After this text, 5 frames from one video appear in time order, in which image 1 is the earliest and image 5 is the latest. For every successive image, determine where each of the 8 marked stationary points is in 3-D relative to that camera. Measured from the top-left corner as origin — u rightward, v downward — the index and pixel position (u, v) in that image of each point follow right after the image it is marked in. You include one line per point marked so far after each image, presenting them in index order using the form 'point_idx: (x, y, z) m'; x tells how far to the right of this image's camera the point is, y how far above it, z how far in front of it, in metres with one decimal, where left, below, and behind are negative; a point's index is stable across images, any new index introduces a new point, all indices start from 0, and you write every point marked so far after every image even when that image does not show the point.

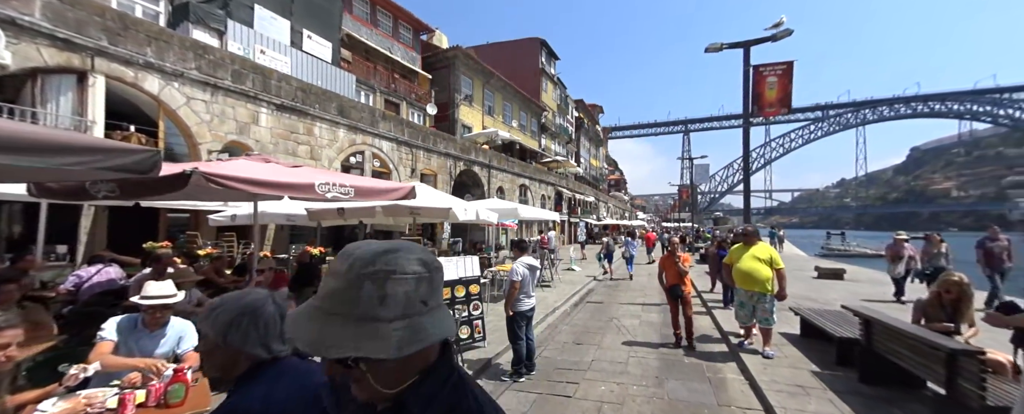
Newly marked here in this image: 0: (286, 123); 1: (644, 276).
0: (-7.4, +2.7, +13.0) m
1: (+5.2, -2.7, +15.8) m
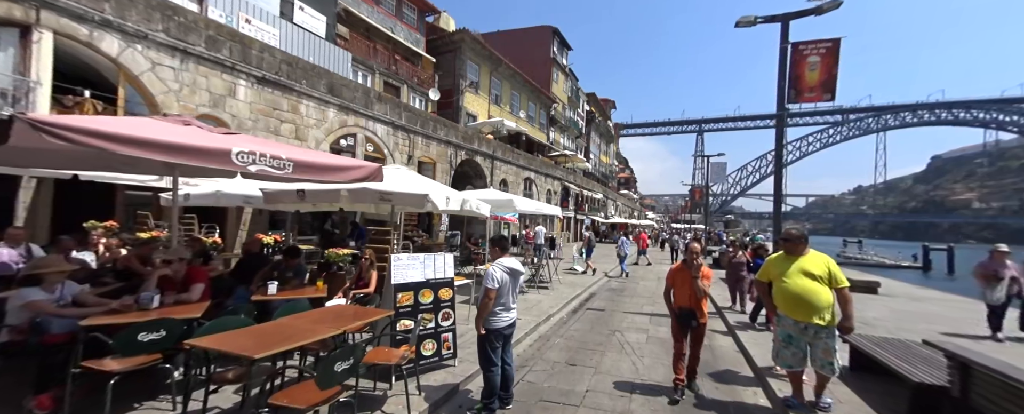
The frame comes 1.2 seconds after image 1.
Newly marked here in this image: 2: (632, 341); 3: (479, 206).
0: (-7.3, +3.3, +11.9) m
1: (+5.1, -2.7, +14.5) m
2: (+2.0, -2.2, +6.6) m
3: (-0.7, 0.0, +8.3) m
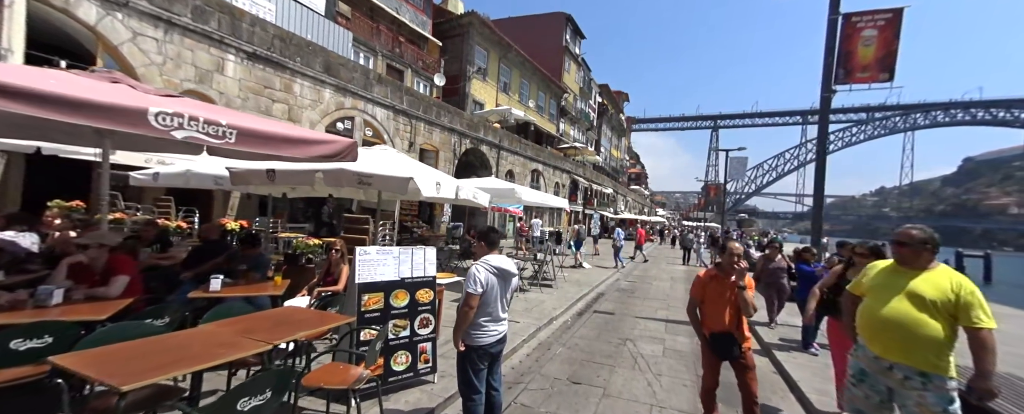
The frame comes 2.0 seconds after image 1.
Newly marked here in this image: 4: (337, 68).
0: (-7.1, +3.7, +11.2) m
1: (+5.2, -2.5, +13.6) m
2: (+2.0, -2.1, +5.8) m
3: (-0.7, +0.2, +7.4) m
4: (-5.9, +4.7, +13.4) m
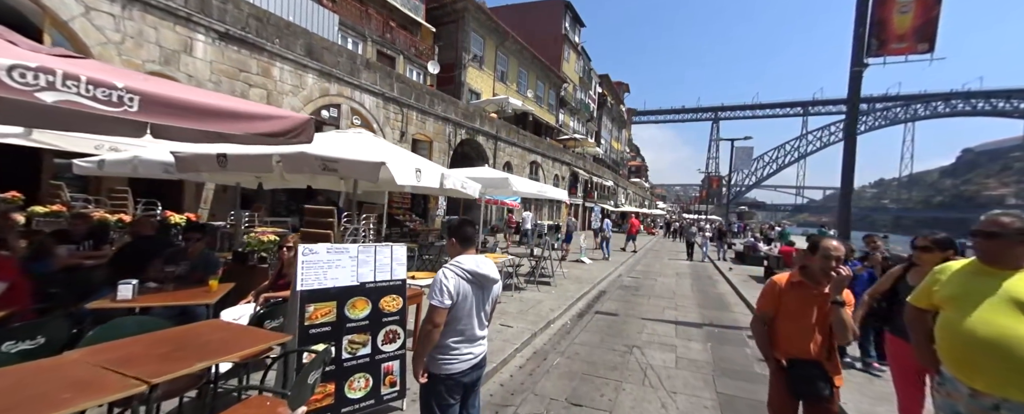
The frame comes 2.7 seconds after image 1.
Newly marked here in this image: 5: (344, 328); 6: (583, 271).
0: (-7.3, +3.9, +10.4) m
1: (+5.1, -2.2, +12.9) m
2: (+1.8, -2.0, +5.1) m
3: (-0.8, +0.4, +6.7) m
4: (-6.0, +4.9, +12.5) m
5: (-1.3, -0.9, +3.0) m
6: (+2.2, -1.9, +12.2) m
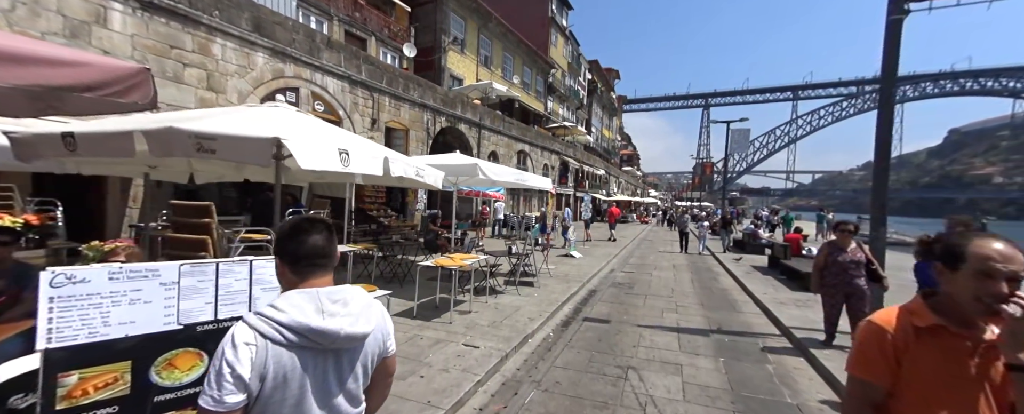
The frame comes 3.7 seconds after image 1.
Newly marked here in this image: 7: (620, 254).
0: (-7.9, +3.9, +8.9) m
1: (+4.6, -1.8, +11.8) m
2: (+1.5, -1.8, +3.9) m
3: (-1.3, +0.5, +5.4) m
4: (-6.7, +5.0, +11.1) m
5: (-1.7, -0.9, +1.8) m
6: (+1.7, -1.6, +11.0) m
7: (+4.1, -1.8, +15.1) m
